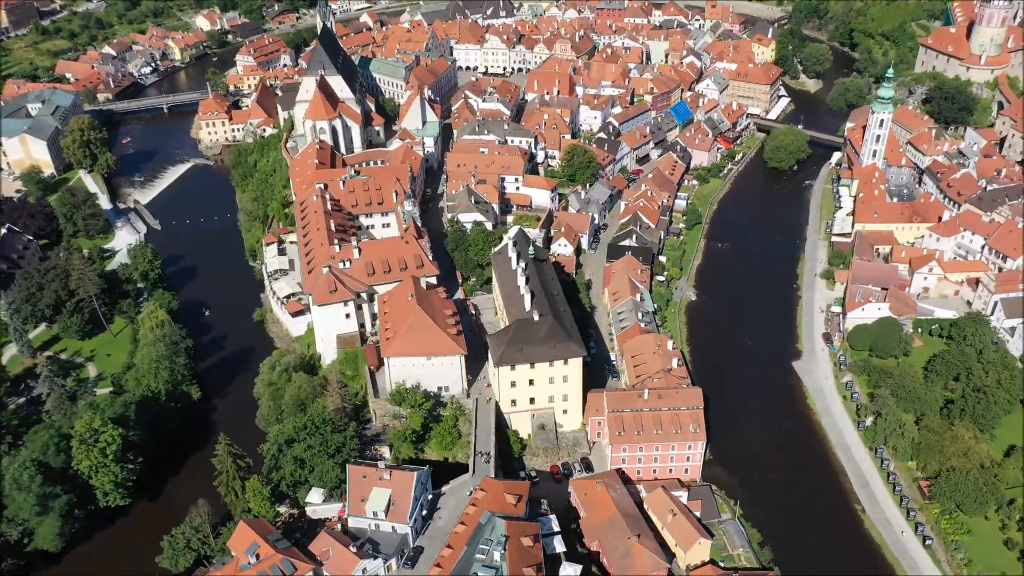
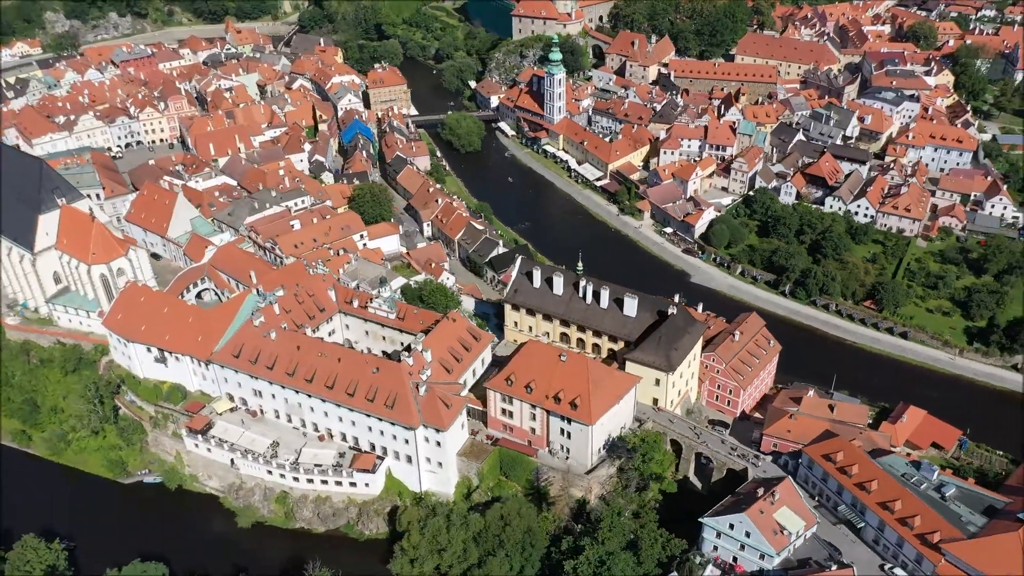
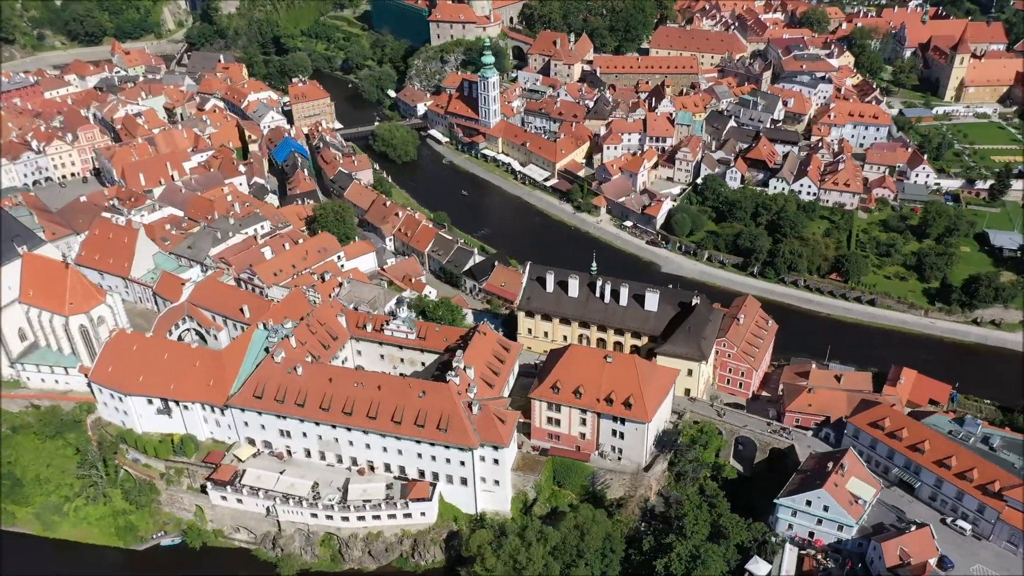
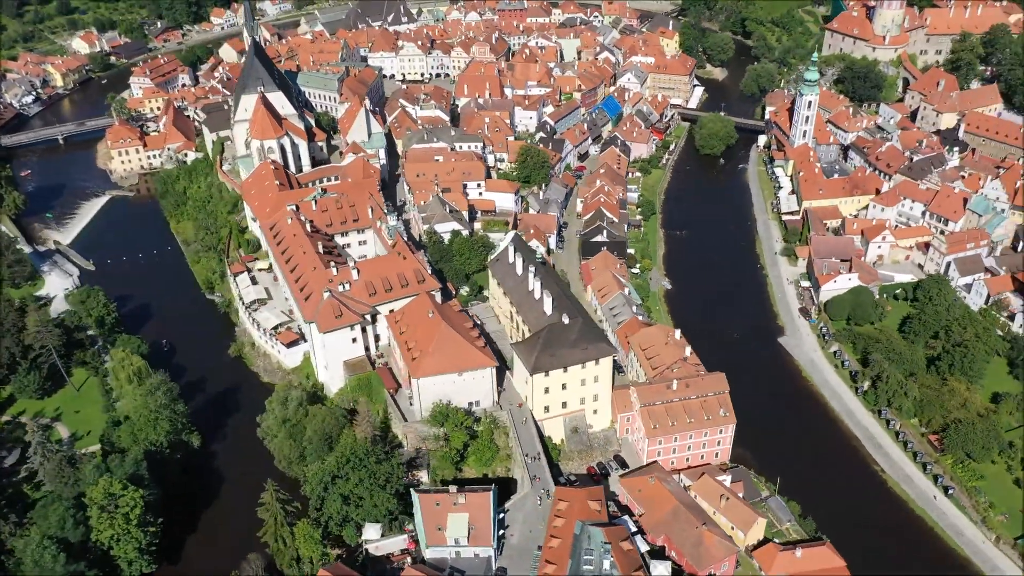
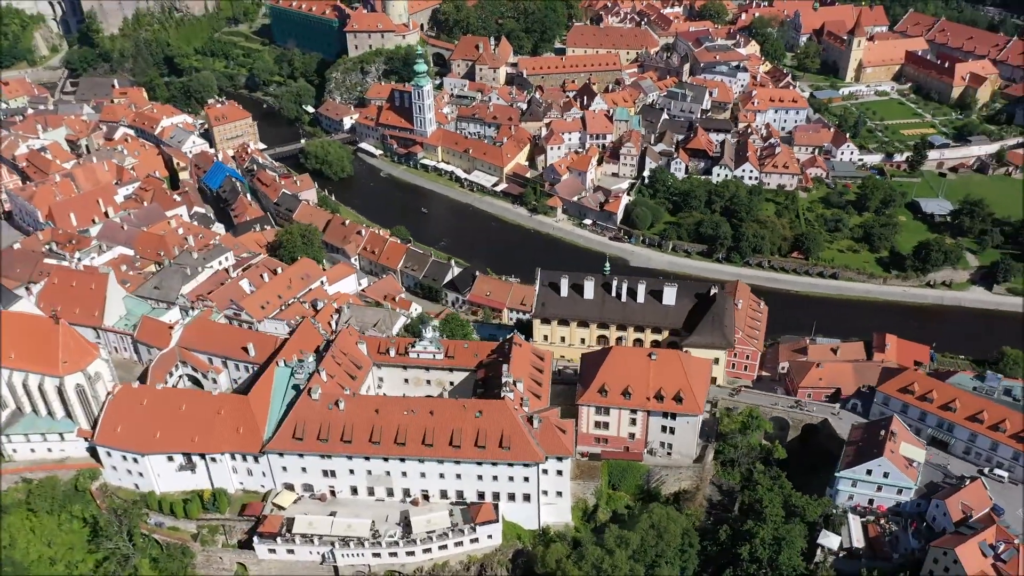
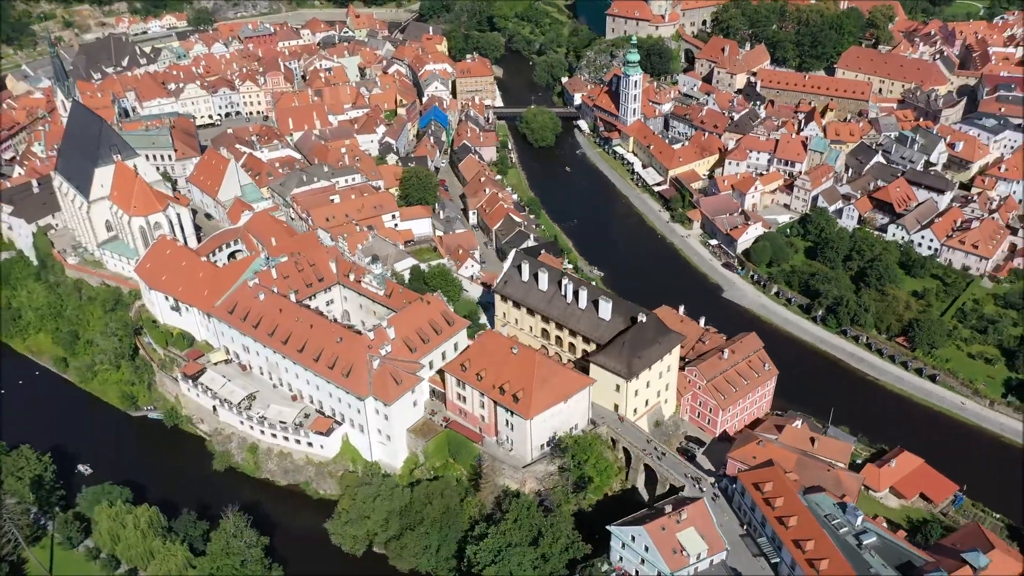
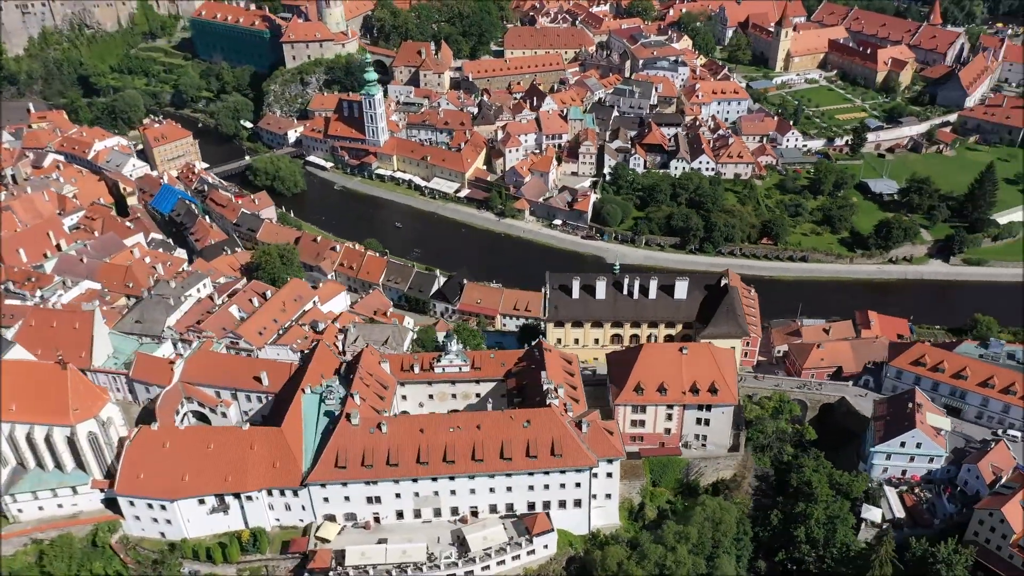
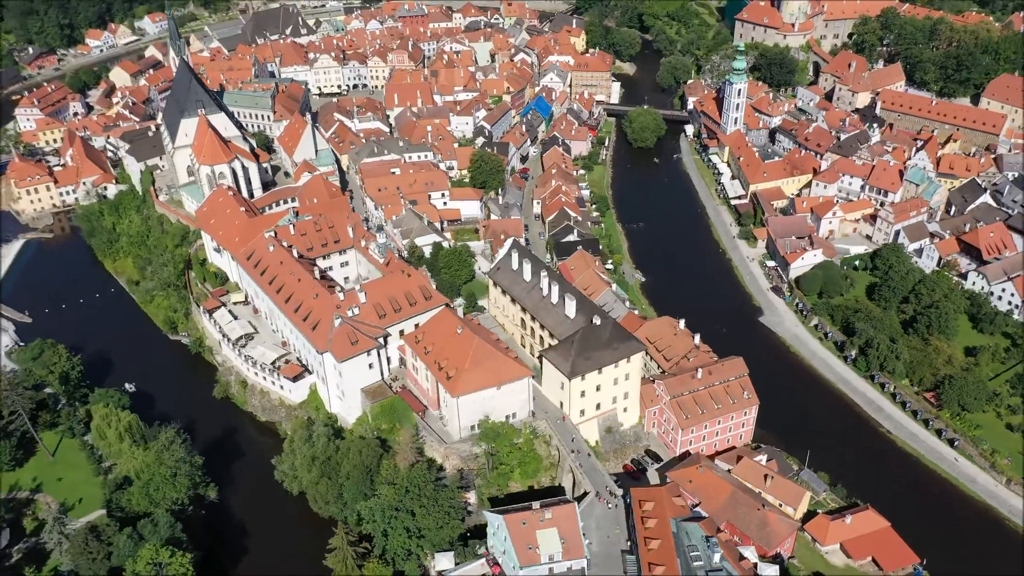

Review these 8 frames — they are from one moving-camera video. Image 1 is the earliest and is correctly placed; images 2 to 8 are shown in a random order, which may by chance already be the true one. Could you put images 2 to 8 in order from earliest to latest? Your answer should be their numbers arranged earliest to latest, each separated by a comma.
4, 8, 6, 2, 3, 5, 7
